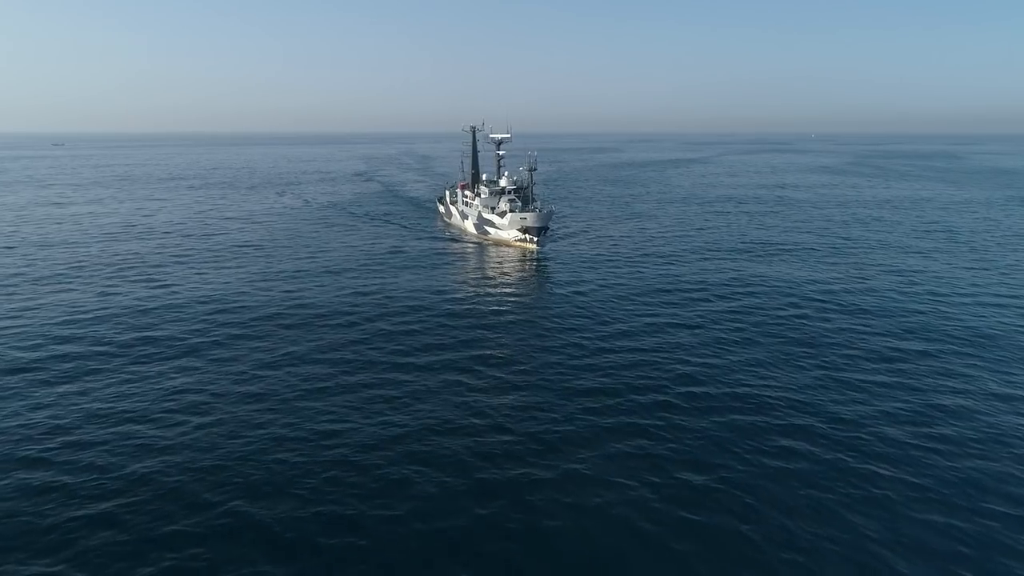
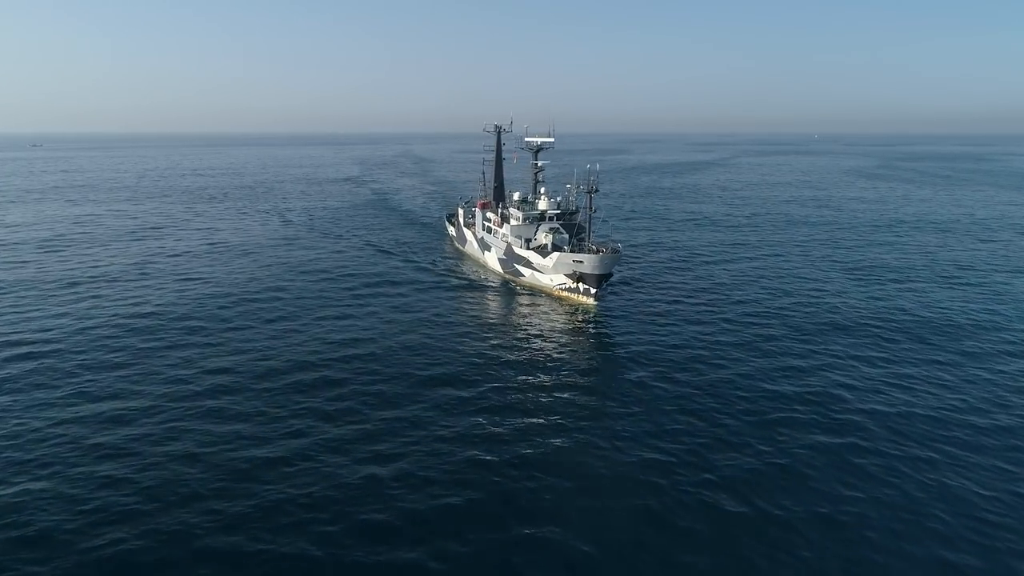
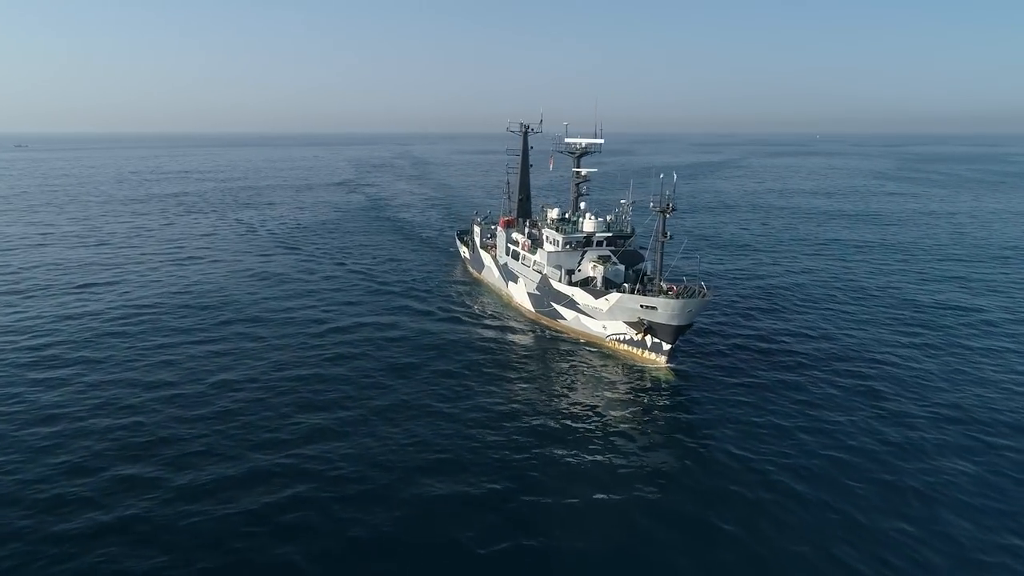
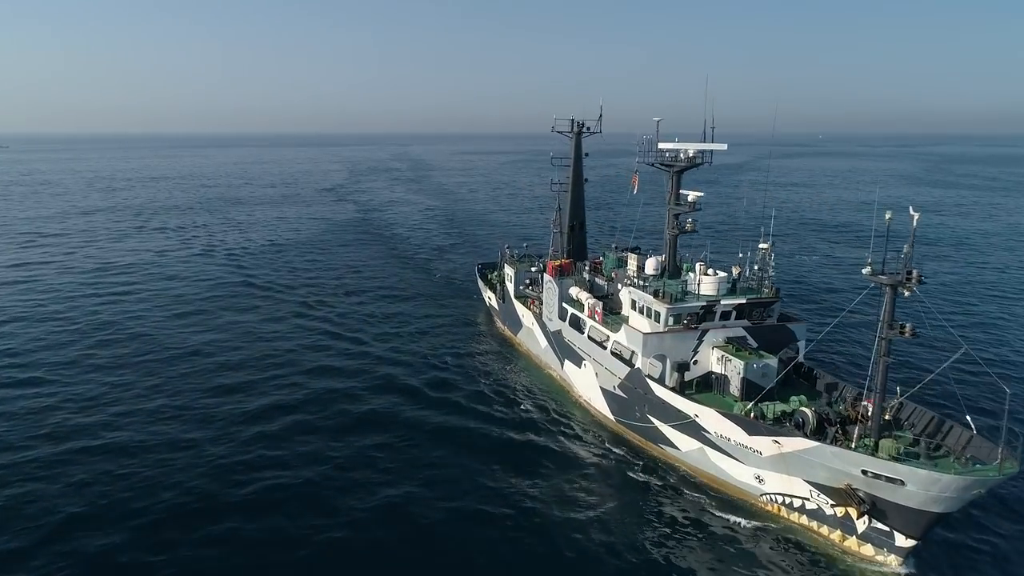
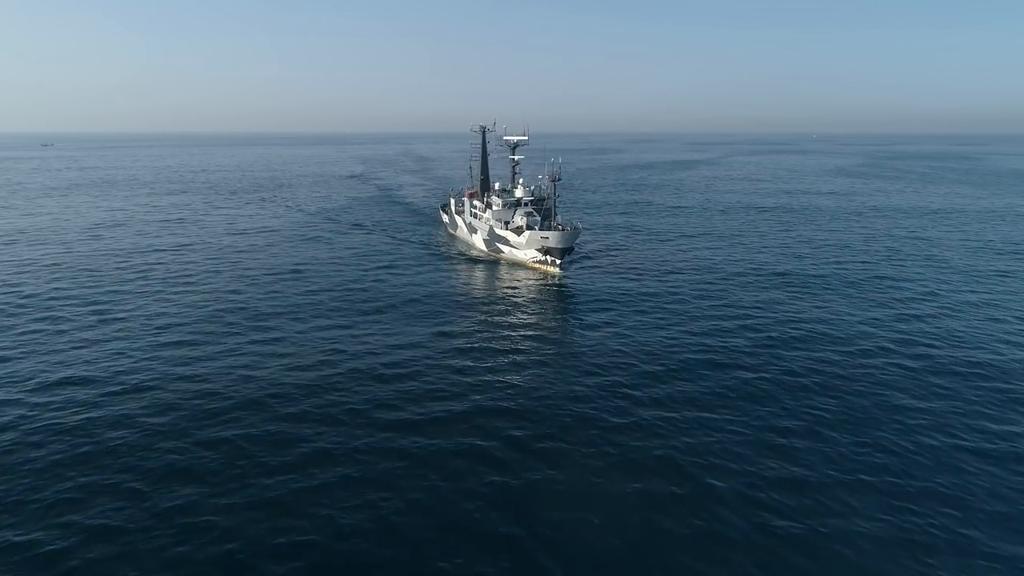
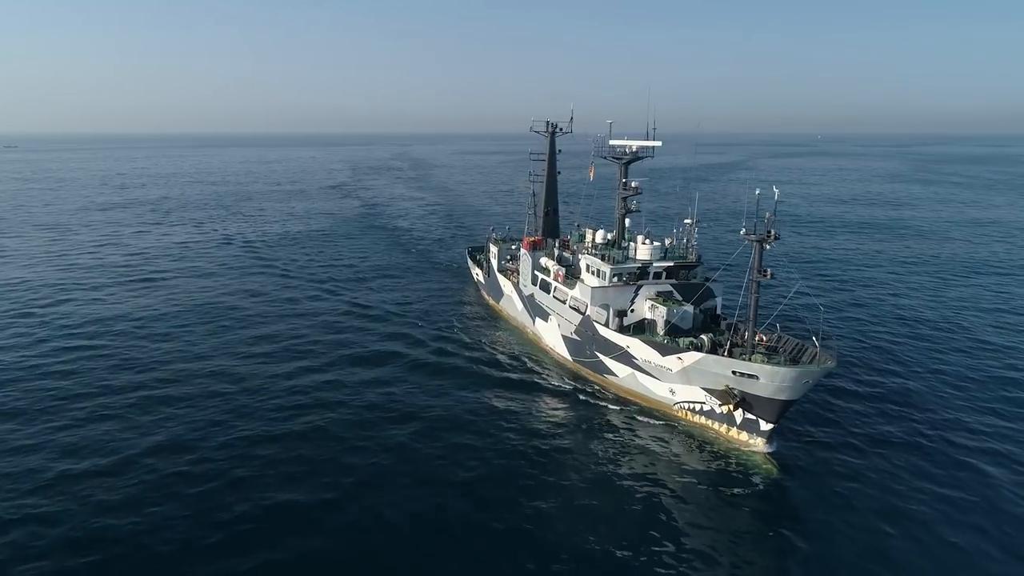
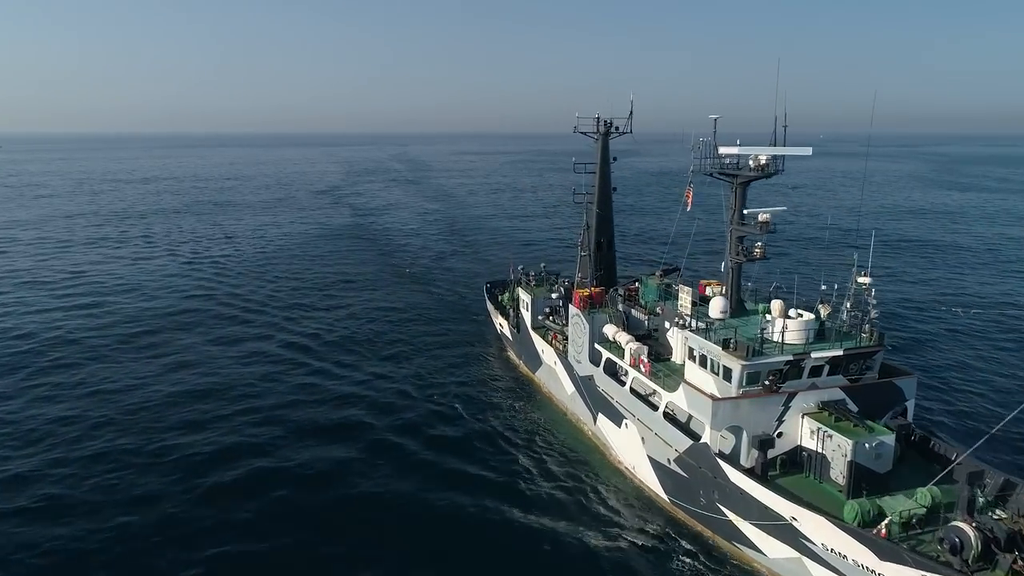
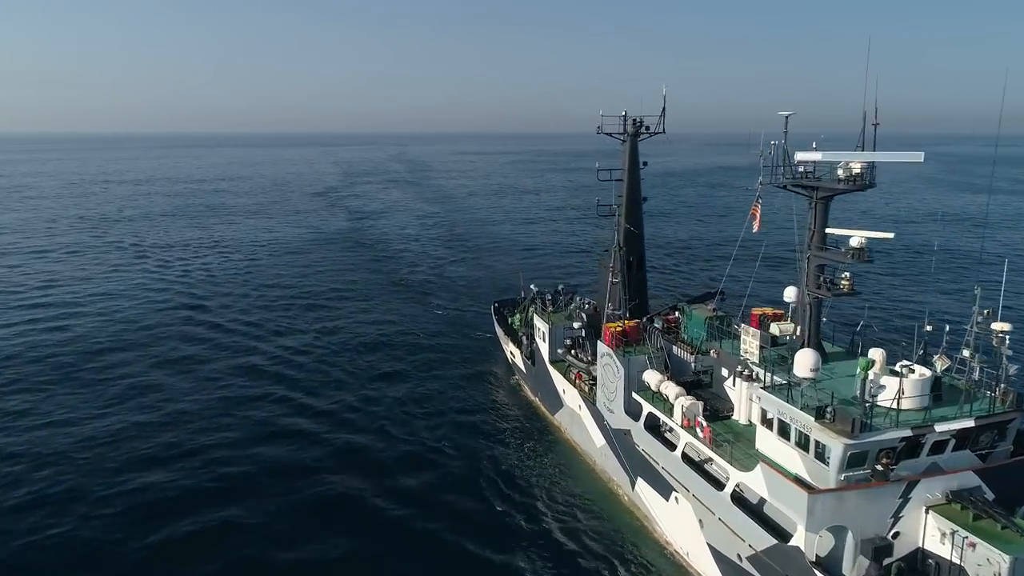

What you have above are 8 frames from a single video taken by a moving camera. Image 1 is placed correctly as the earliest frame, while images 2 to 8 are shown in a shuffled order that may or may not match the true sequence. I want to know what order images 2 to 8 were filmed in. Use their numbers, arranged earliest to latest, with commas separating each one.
5, 2, 3, 6, 4, 7, 8
